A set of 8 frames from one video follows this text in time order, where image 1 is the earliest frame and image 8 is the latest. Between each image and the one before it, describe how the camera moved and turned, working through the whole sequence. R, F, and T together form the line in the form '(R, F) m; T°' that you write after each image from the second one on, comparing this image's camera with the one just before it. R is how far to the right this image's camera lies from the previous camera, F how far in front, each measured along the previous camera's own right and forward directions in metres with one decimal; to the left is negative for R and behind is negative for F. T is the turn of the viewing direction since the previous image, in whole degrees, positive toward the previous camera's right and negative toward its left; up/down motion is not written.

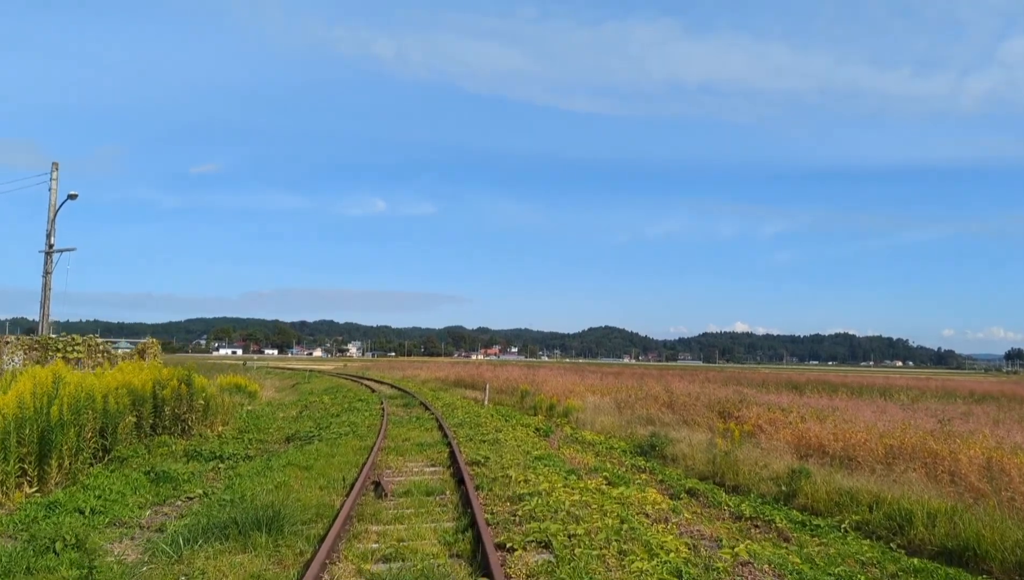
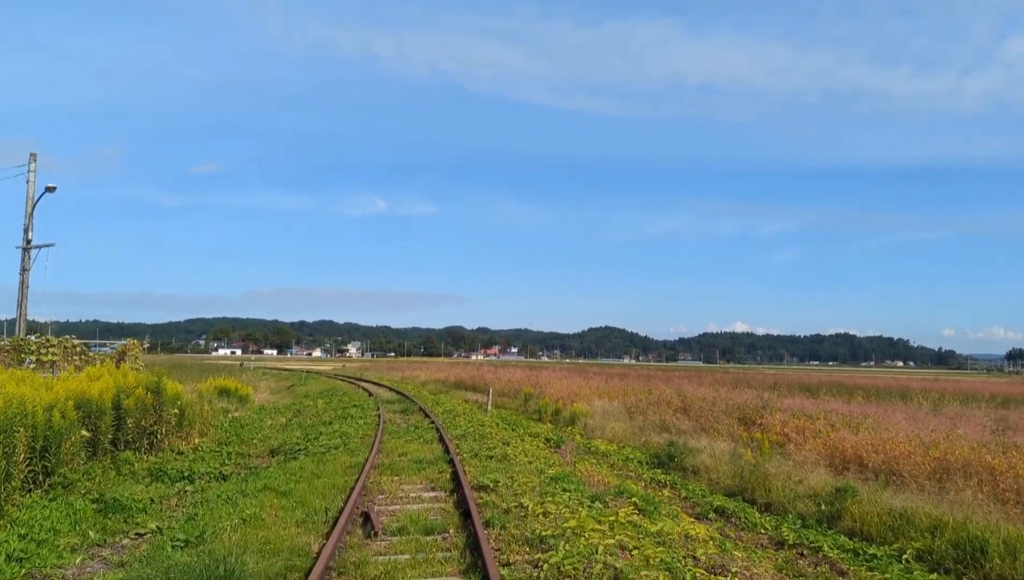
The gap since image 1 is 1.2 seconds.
(-0.2, +1.4) m; 0°
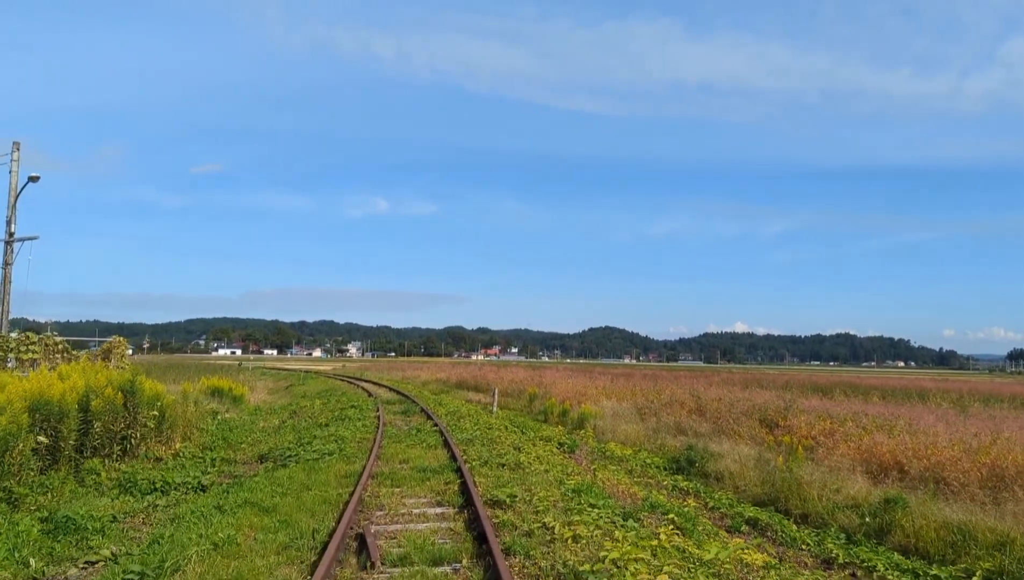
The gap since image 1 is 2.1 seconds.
(-0.3, +1.1) m; 0°
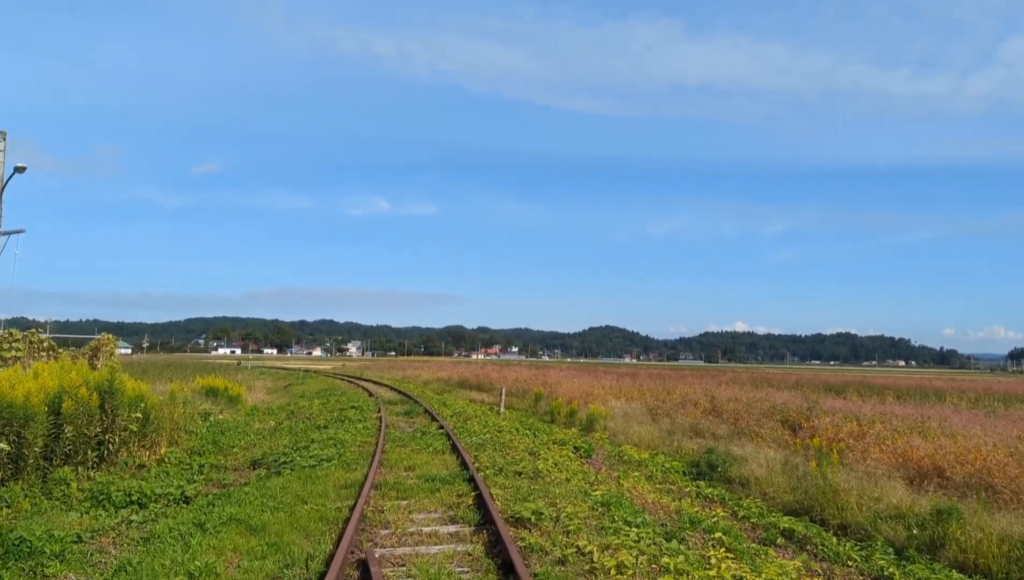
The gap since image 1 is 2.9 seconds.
(-0.3, +0.9) m; 0°
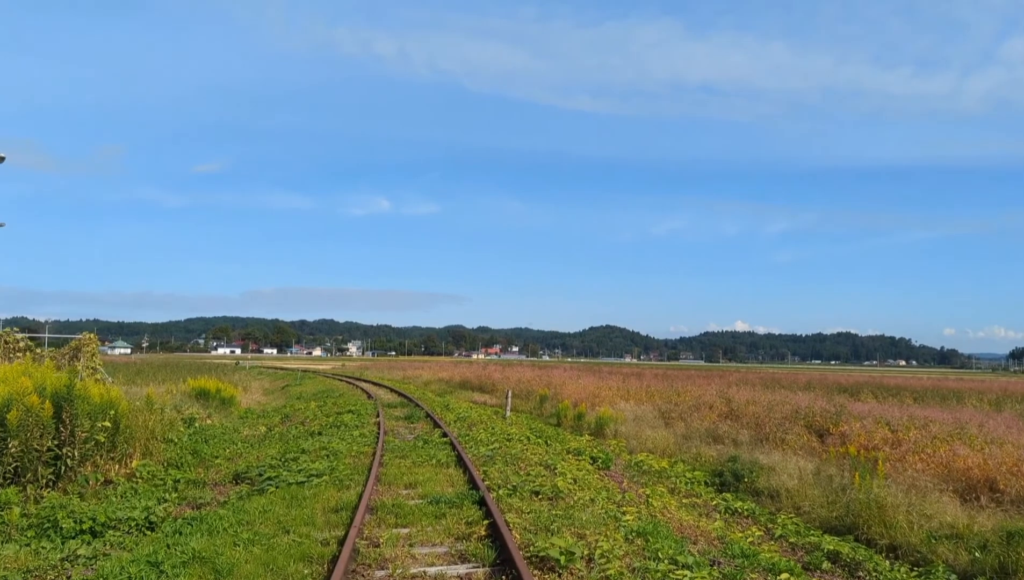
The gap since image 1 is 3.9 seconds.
(-0.2, +1.1) m; 0°
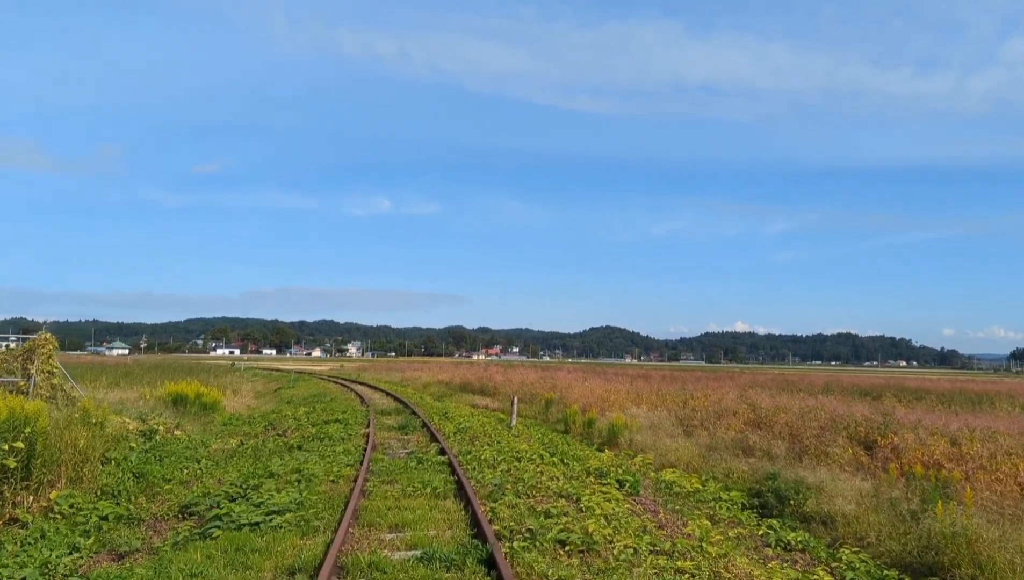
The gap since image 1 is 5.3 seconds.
(-0.2, +1.8) m; 0°
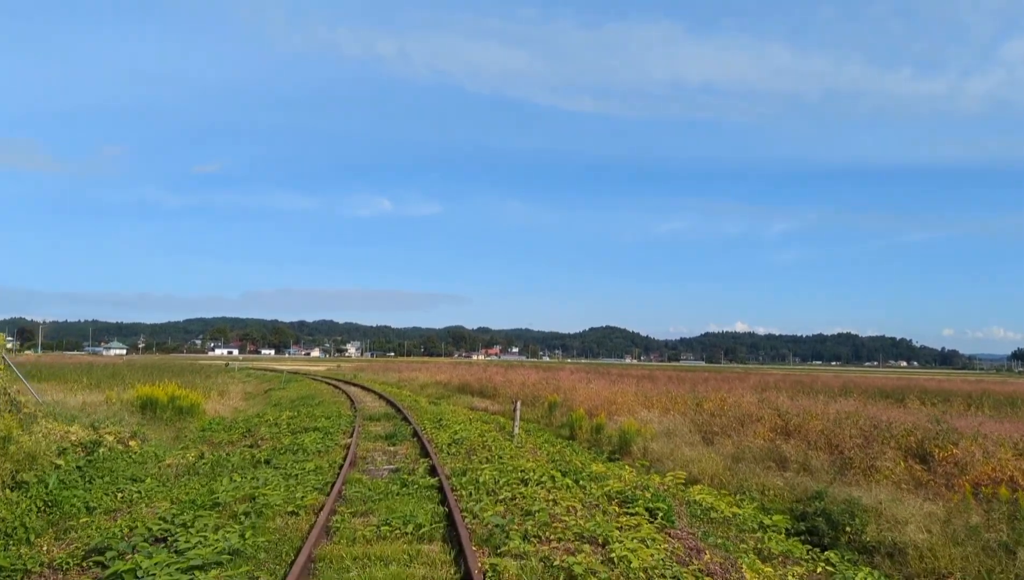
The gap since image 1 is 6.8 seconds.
(-0.1, +1.8) m; 0°
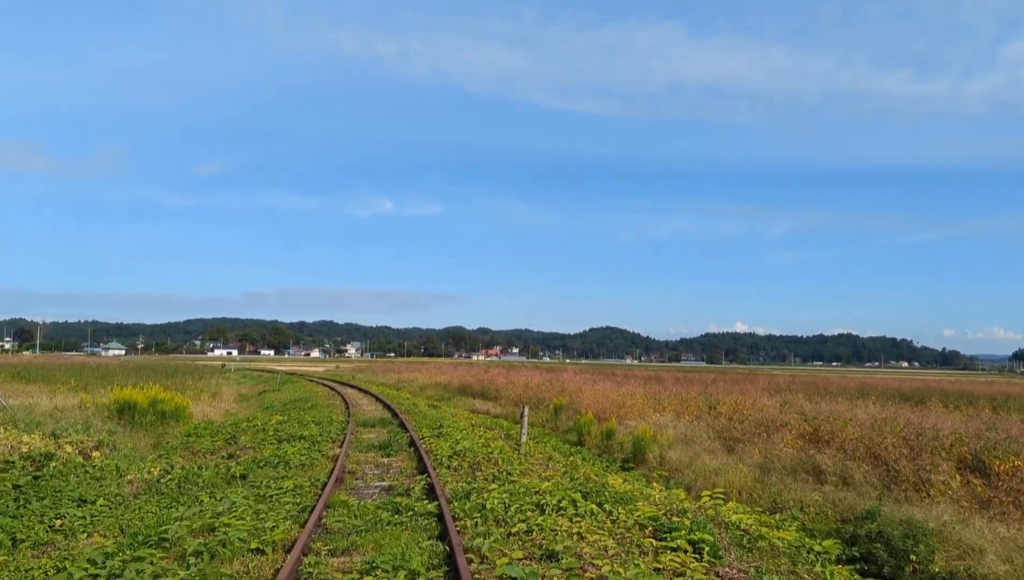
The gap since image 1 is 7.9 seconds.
(-0.2, +1.3) m; 0°
